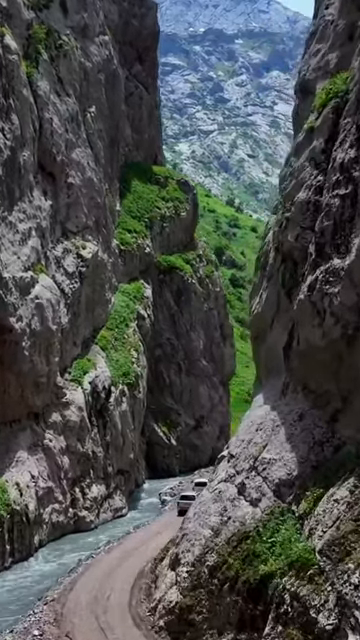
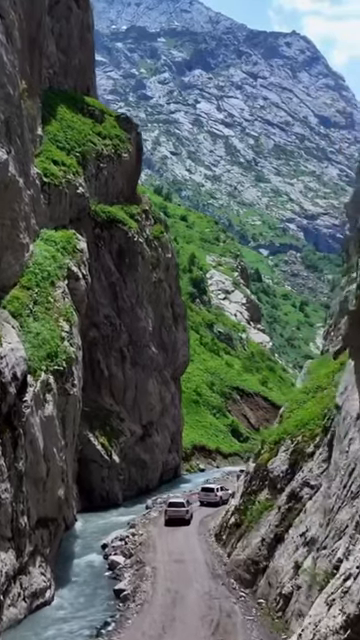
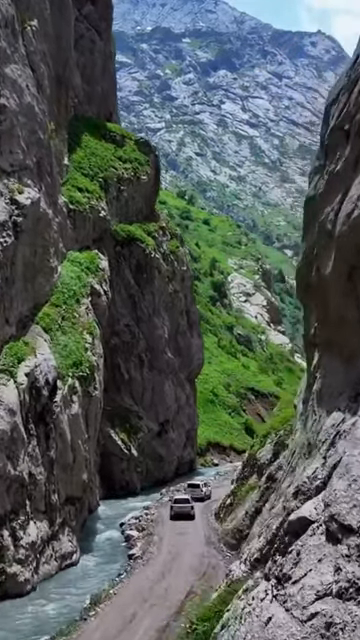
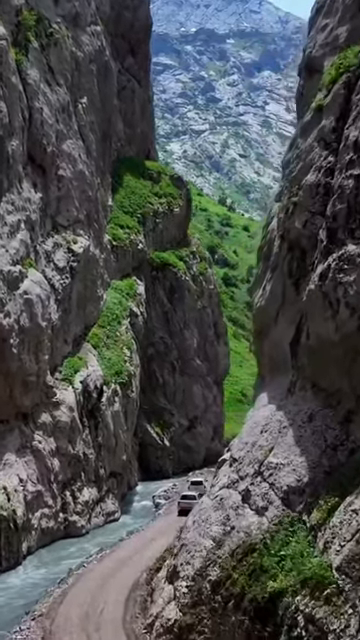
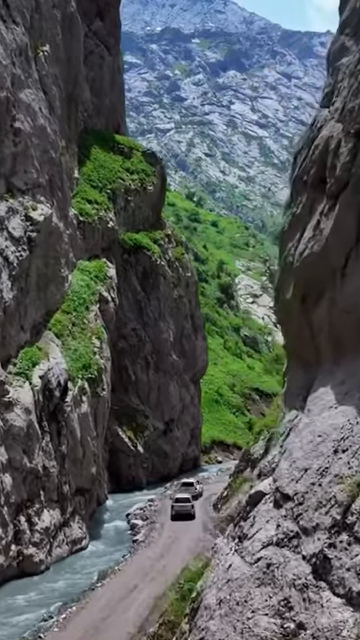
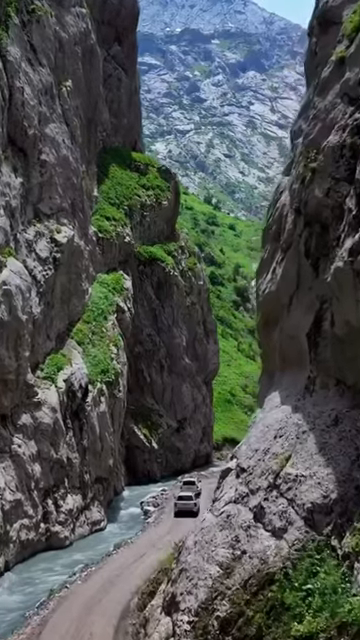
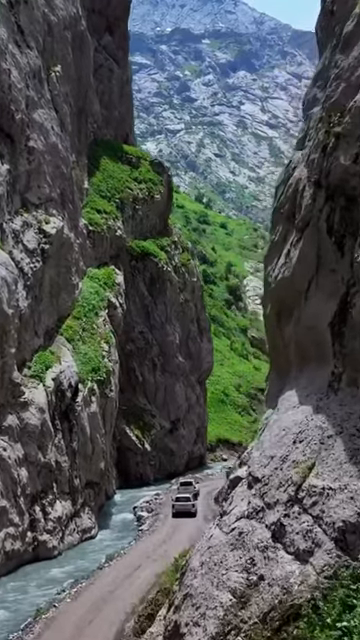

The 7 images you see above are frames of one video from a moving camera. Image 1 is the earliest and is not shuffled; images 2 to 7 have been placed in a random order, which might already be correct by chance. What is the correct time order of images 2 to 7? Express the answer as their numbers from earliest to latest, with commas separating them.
4, 6, 7, 5, 3, 2
